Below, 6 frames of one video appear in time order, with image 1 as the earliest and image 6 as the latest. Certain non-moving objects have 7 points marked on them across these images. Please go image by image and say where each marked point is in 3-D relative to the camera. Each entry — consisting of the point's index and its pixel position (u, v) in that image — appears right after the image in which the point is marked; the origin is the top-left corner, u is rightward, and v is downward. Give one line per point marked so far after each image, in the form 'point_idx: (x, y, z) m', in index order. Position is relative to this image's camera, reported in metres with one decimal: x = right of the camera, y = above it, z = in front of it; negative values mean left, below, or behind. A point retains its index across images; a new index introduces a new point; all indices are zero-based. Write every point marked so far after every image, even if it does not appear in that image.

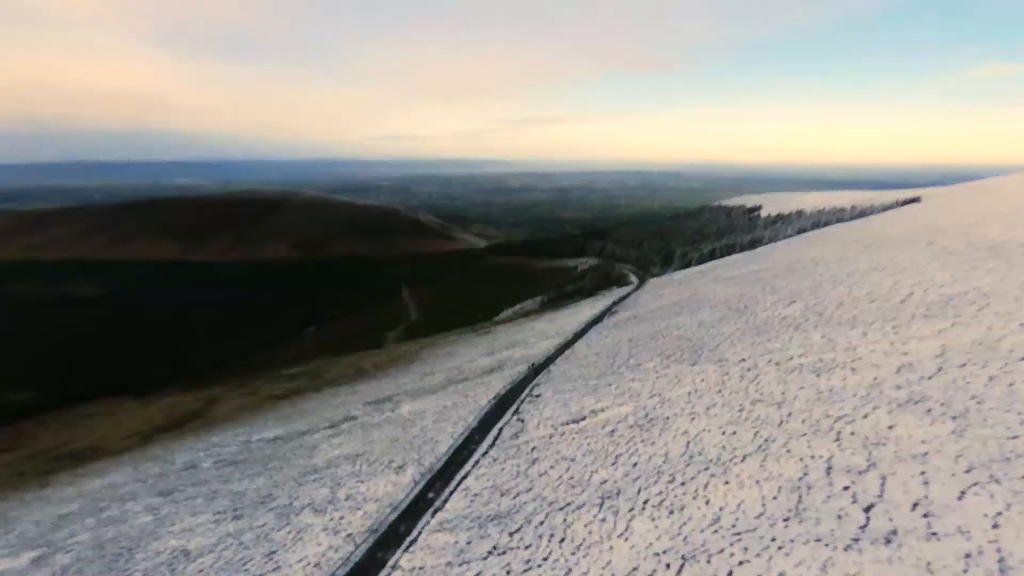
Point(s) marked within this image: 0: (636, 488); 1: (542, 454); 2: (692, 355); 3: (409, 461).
0: (+1.6, -2.5, +9.8) m
1: (+0.5, -2.7, +12.6) m
2: (+4.1, -1.5, +17.3) m
3: (-1.9, -3.3, +14.3) m
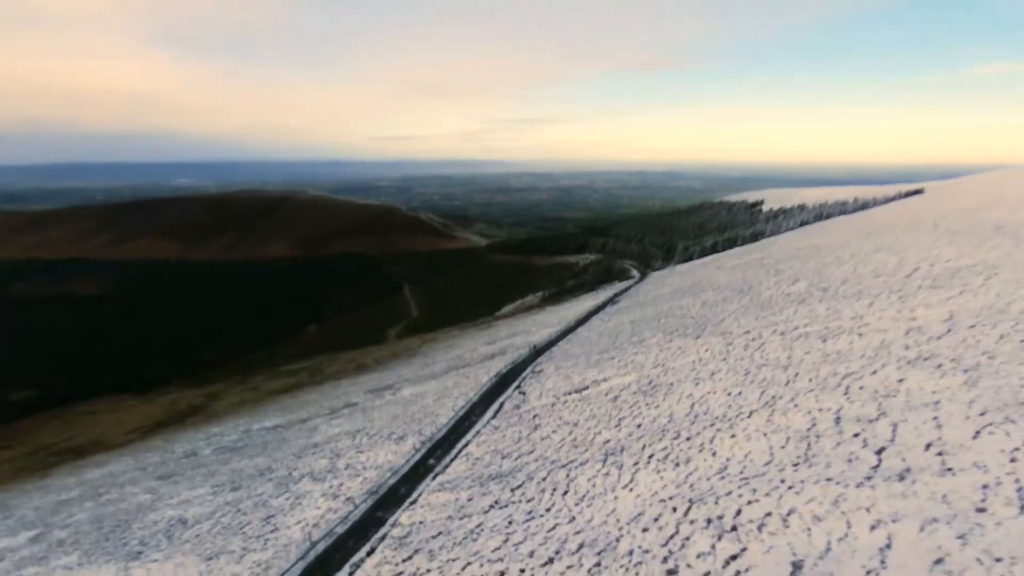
0: (+1.6, -2.0, +9.6) m
1: (+0.5, -2.1, +12.4) m
2: (+4.1, -1.0, +17.1) m
3: (-1.9, -2.7, +14.2) m
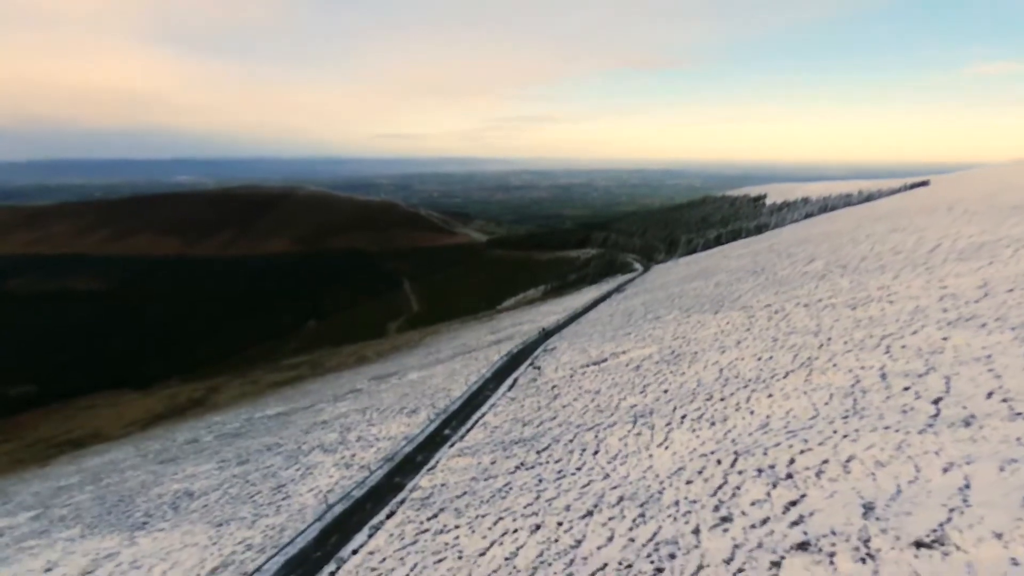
0: (+1.9, -1.4, +9.2) m
1: (+0.8, -1.6, +12.0) m
2: (+4.4, -0.4, +16.7) m
3: (-1.6, -2.1, +13.7) m
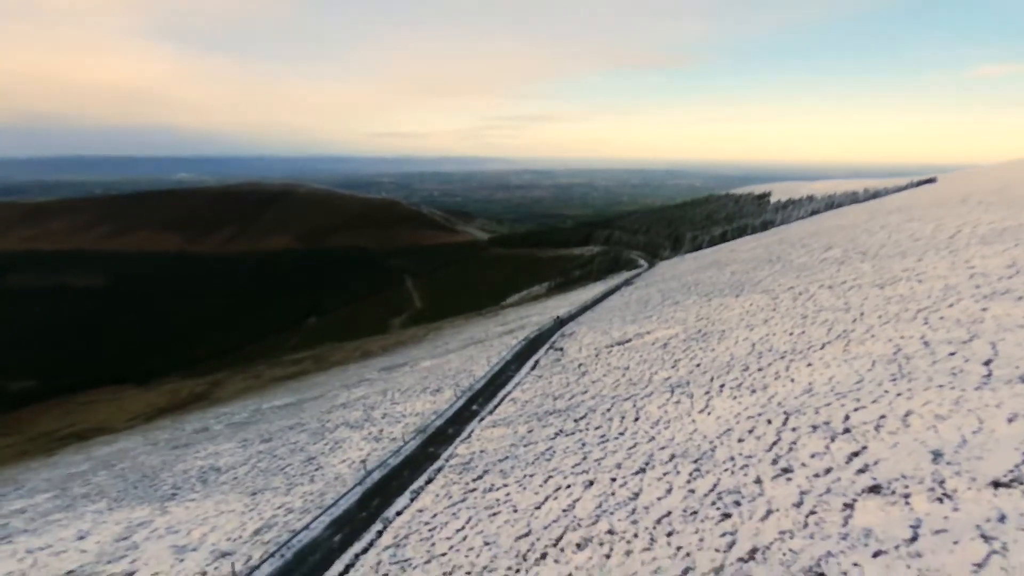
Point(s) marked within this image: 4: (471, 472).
0: (+2.3, -1.1, +9.1) m
1: (+1.2, -1.2, +12.0) m
2: (+4.8, -0.1, +16.7) m
3: (-1.2, -1.8, +13.7) m
4: (-0.4, -1.8, +7.4) m
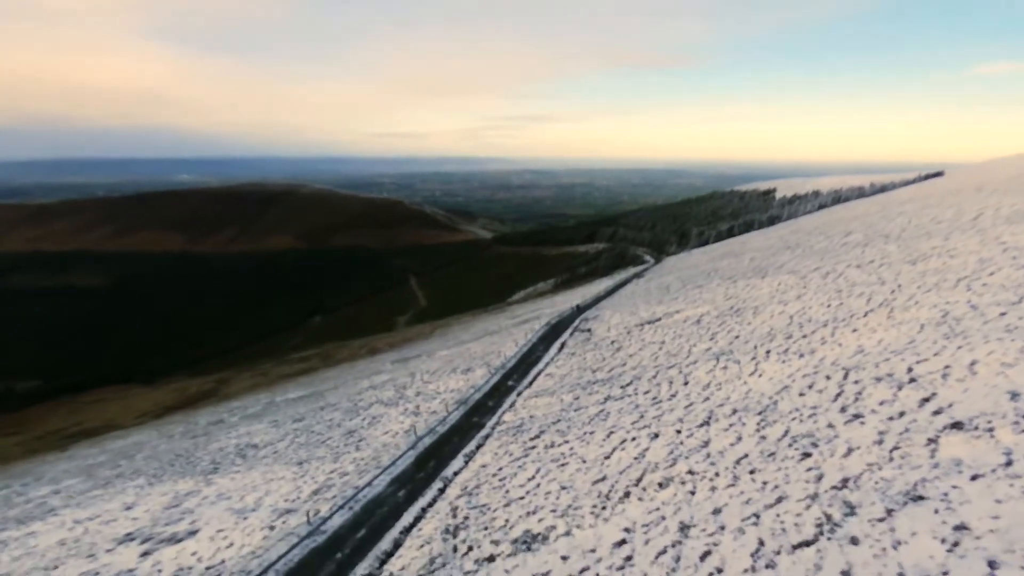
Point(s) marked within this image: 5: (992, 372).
0: (+2.9, -0.7, +9.2) m
1: (+1.8, -0.9, +12.0) m
2: (+5.3, +0.3, +16.8) m
3: (-0.6, -1.4, +13.8) m
4: (+0.1, -1.4, +7.5) m
5: (+3.4, -0.6, +5.4) m
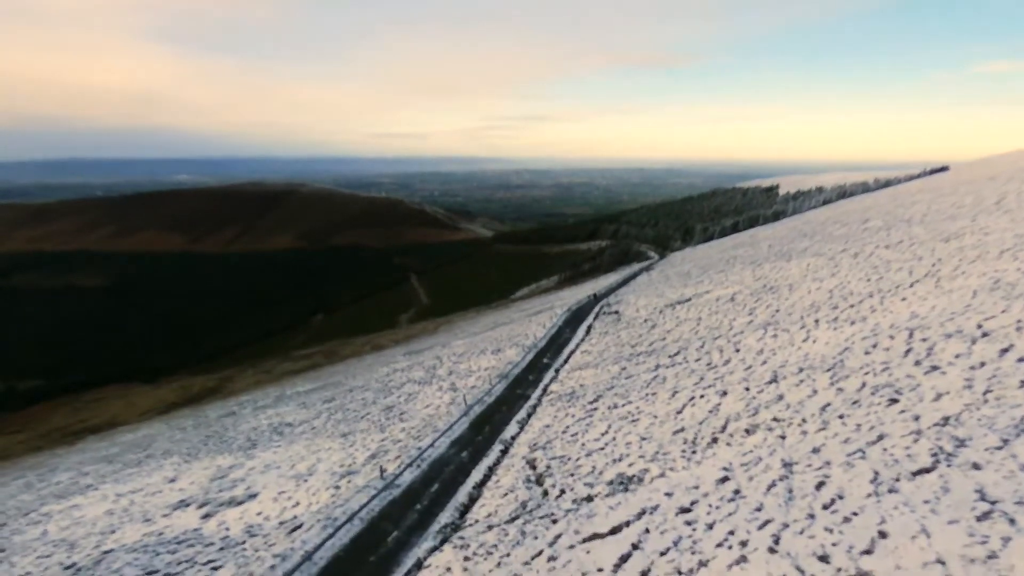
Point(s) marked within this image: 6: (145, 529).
0: (+3.4, -0.4, +9.2) m
1: (+2.3, -0.5, +12.0) m
2: (+5.9, +0.6, +16.7) m
3: (-0.1, -1.1, +13.8) m
4: (+0.7, -1.1, +7.5) m
5: (+4.0, -0.3, +5.4) m
6: (-3.3, -2.1, +6.7) m
